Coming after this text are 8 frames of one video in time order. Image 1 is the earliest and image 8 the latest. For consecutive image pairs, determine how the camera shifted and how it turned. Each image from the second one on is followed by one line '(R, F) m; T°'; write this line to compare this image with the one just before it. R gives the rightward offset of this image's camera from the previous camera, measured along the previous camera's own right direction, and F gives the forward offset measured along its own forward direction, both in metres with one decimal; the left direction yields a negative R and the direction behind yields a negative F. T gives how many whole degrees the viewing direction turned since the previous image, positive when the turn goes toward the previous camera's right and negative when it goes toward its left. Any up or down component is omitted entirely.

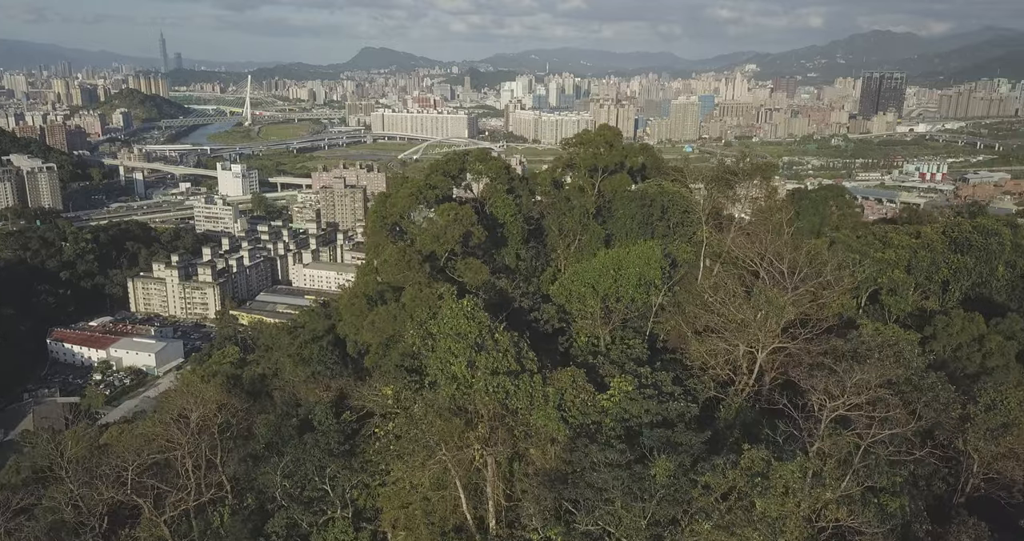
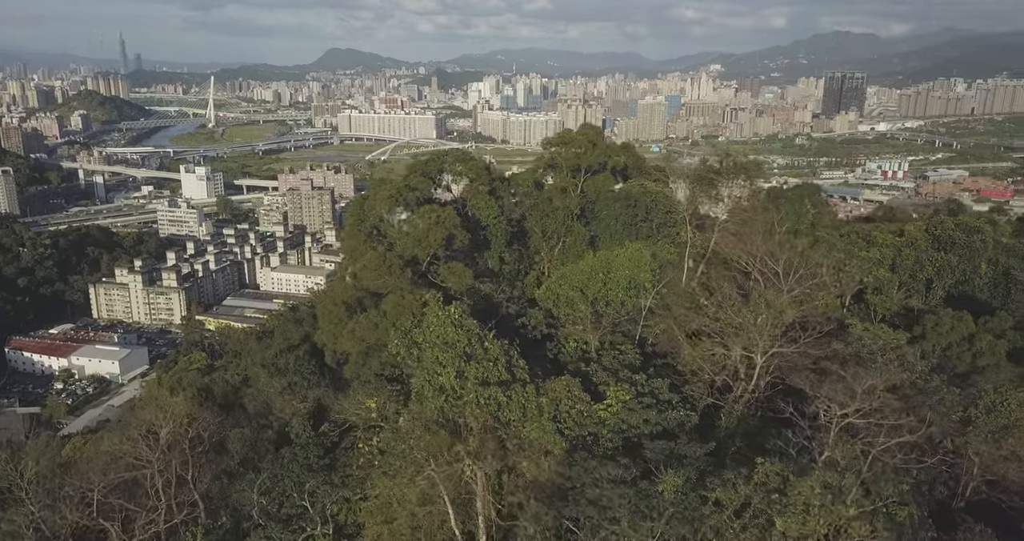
(-0.1, +0.2) m; +2°
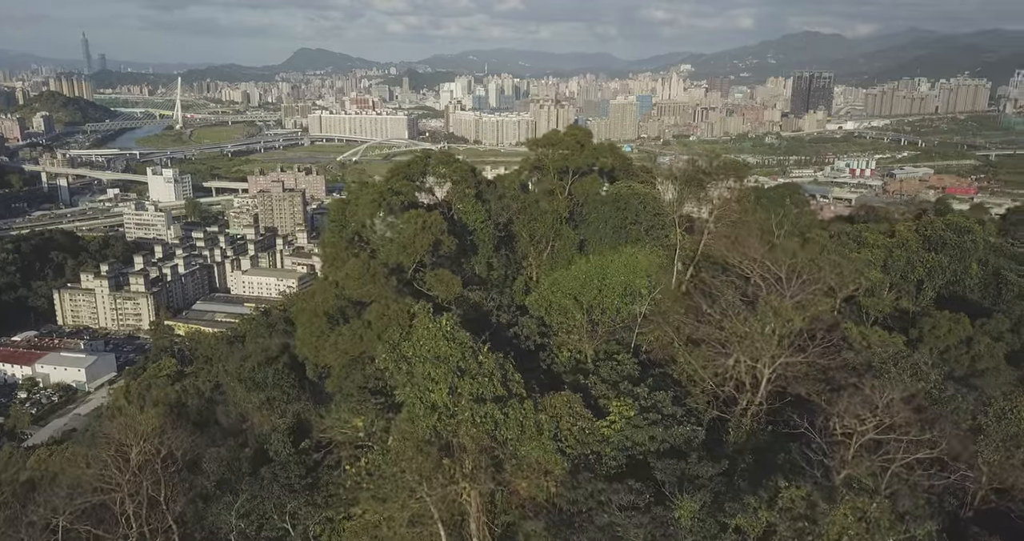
(-0.1, +0.3) m; +2°
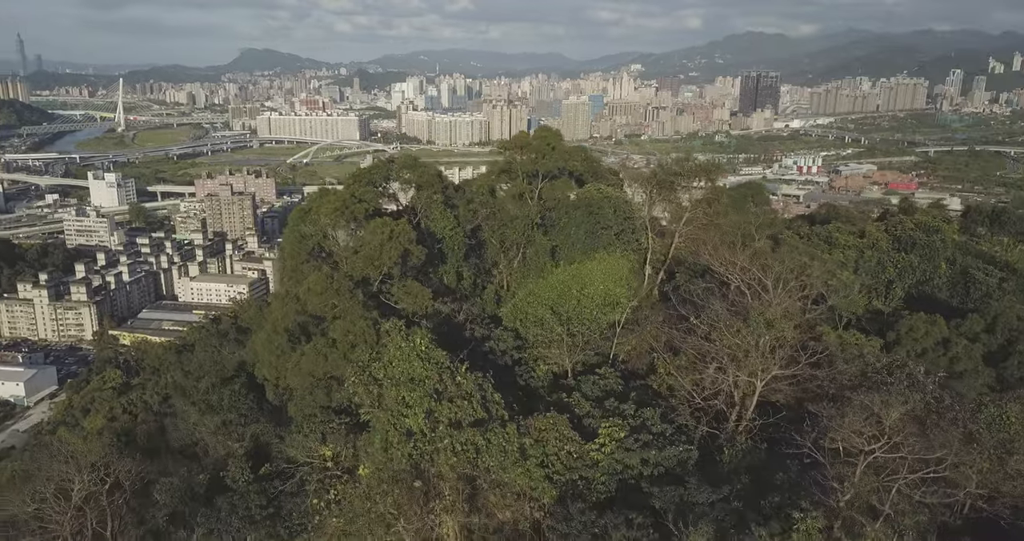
(-0.1, +0.3) m; +3°
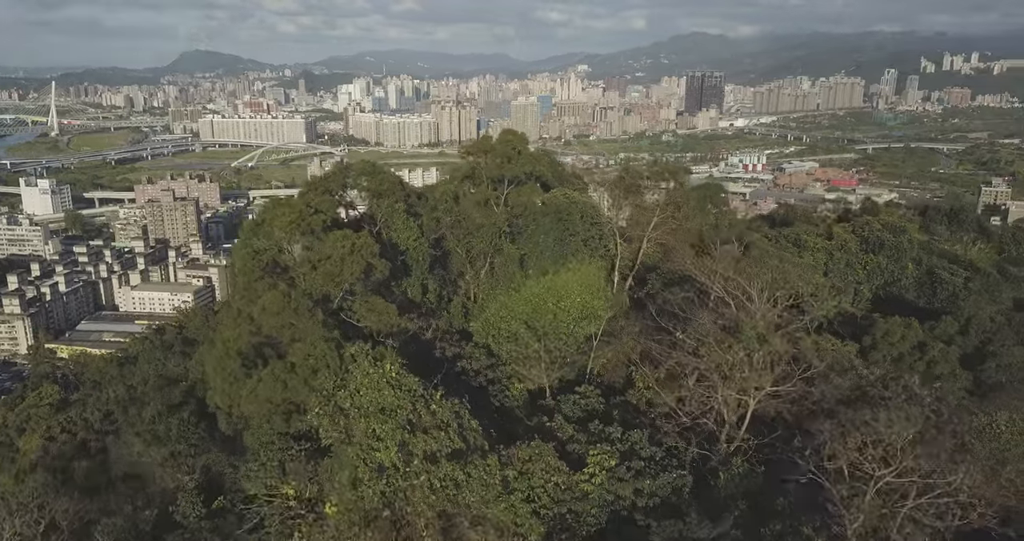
(-0.1, +0.3) m; +4°
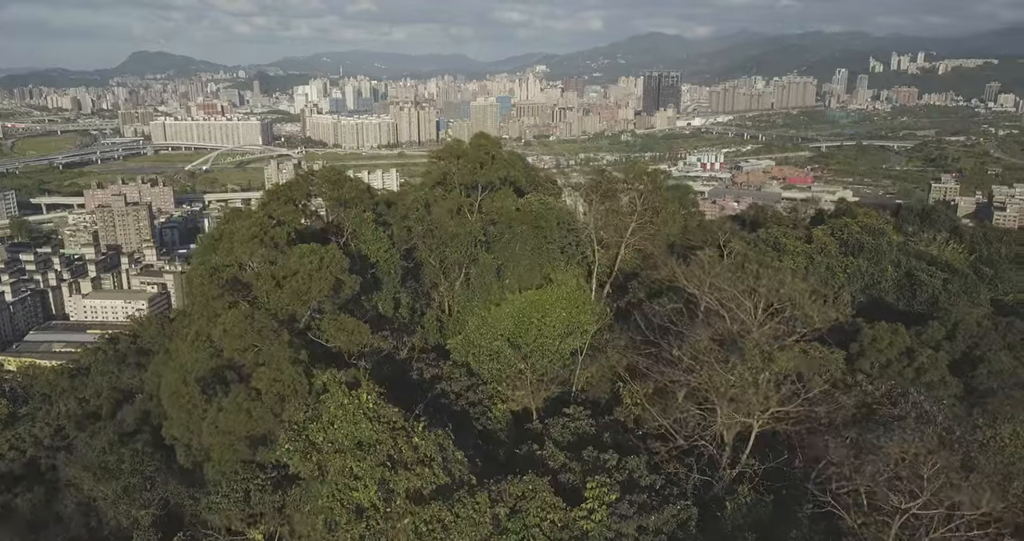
(-0.1, +0.3) m; +3°
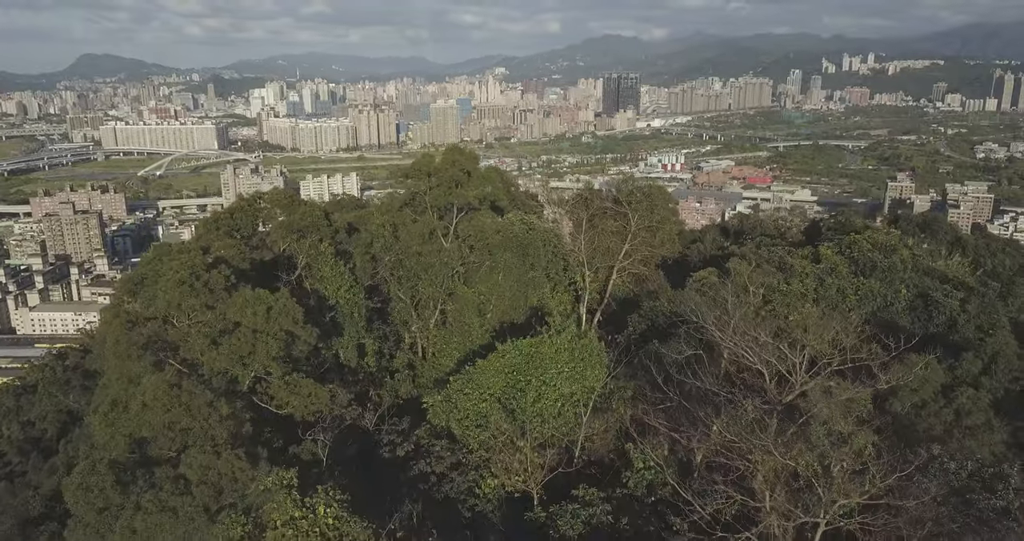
(-0.1, +0.8) m; +3°
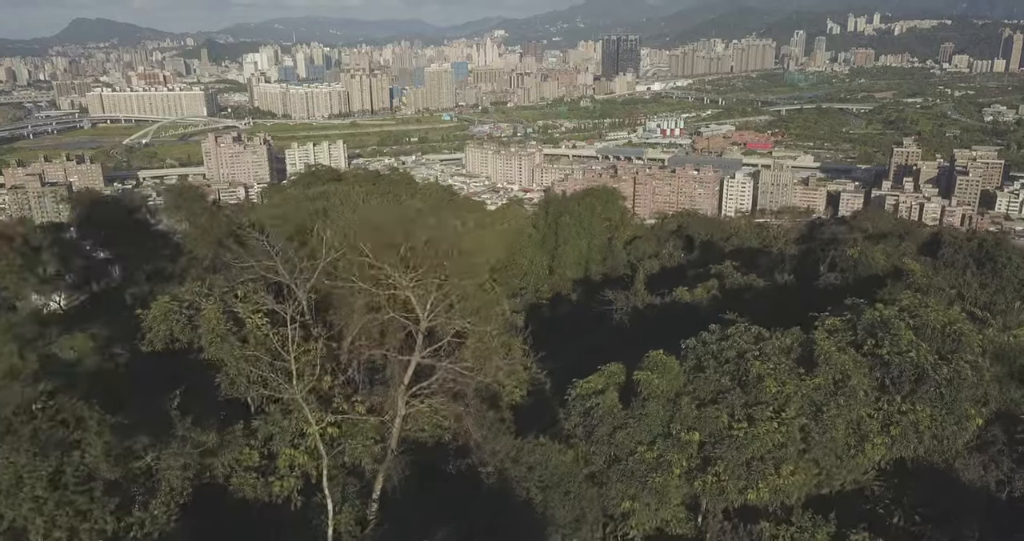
(+1.4, +3.4) m; 0°
